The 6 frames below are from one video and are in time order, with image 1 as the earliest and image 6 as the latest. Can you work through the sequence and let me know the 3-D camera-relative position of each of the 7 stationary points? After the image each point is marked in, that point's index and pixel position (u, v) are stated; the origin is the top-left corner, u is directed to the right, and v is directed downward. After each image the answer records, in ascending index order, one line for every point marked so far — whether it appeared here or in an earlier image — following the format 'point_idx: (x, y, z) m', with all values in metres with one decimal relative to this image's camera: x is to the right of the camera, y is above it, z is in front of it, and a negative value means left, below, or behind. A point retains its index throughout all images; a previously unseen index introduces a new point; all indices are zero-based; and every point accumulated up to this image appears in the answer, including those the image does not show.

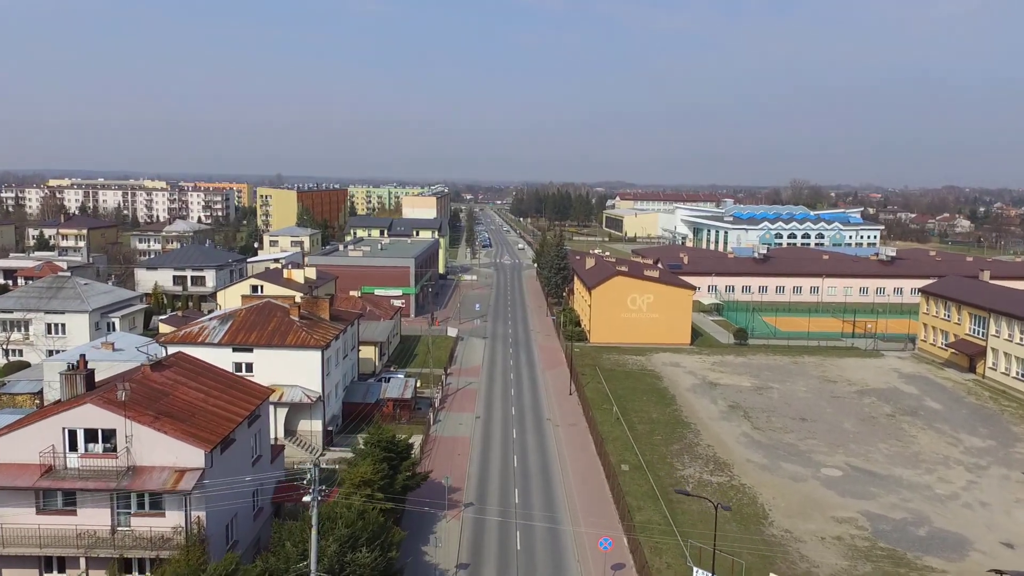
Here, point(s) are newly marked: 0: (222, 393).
0: (-7.0, -2.6, +17.9) m
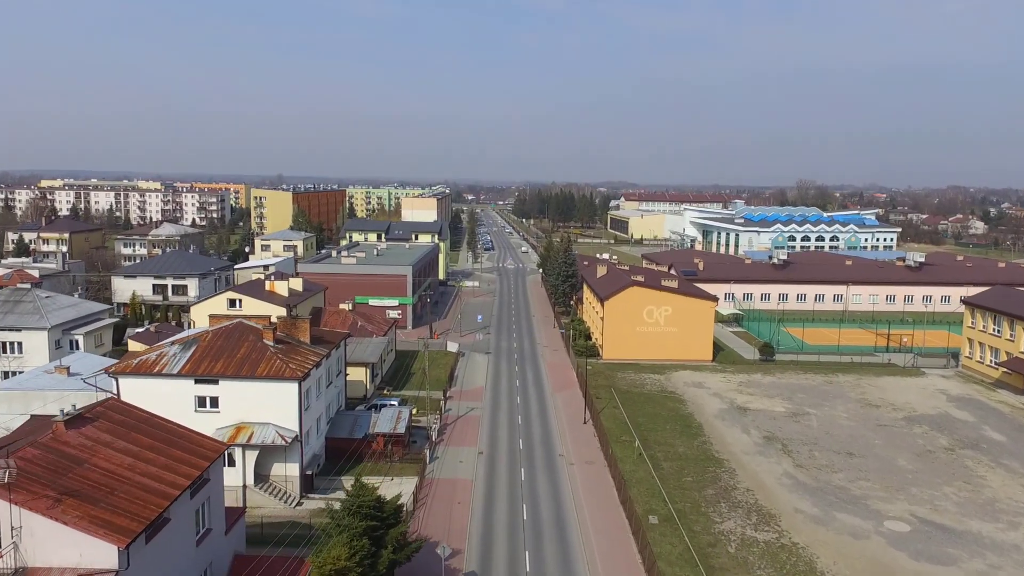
0: (-6.8, -3.2, +14.1) m
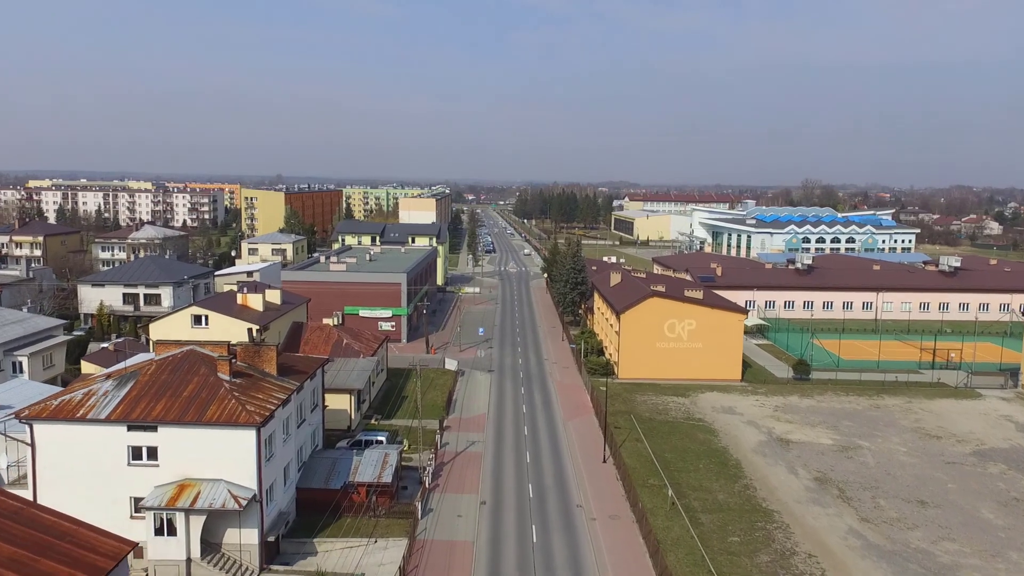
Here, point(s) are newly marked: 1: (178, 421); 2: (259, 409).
0: (-6.6, -3.8, +9.8) m
1: (-8.1, -3.2, +17.7) m
2: (-6.4, -3.0, +18.5) m
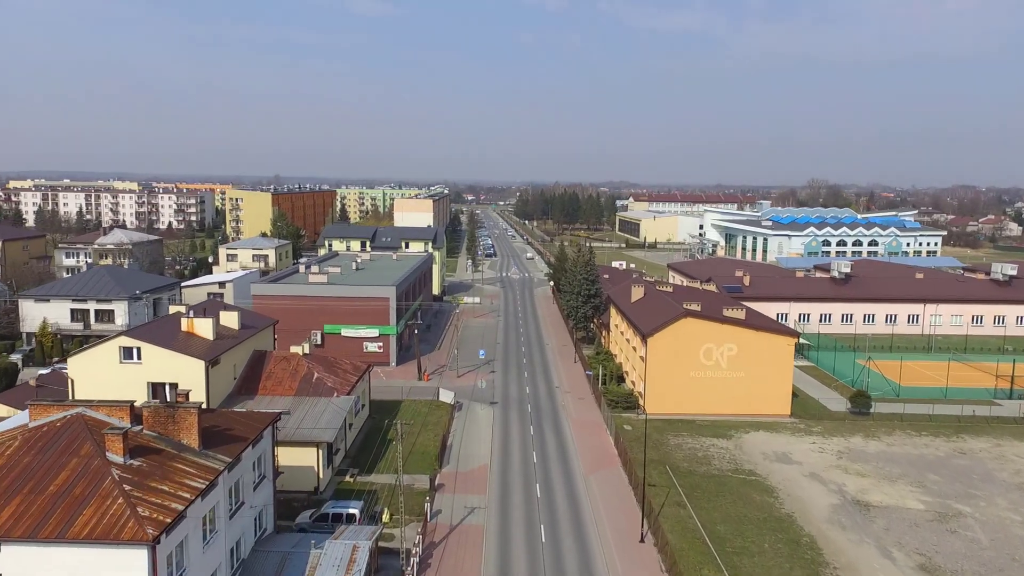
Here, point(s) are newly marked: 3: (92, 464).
0: (-6.3, -4.5, +3.9) m
1: (-7.8, -4.0, +11.9) m
2: (-6.1, -3.8, +12.6) m
3: (-7.6, -3.2, +13.3) m
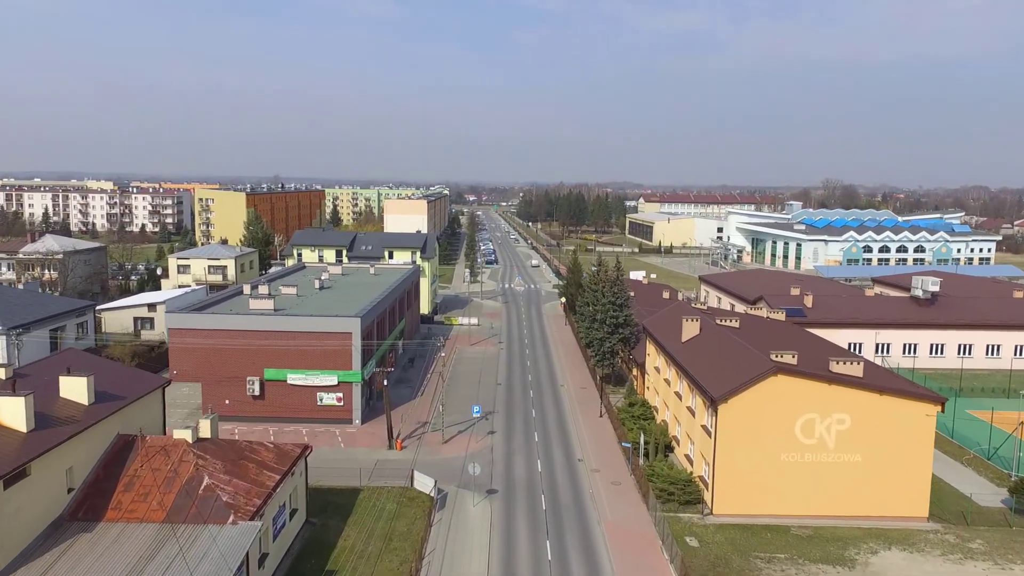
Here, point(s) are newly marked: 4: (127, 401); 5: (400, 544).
0: (-6.2, -5.7, -6.0) m
1: (-7.7, -5.2, +1.9) m
2: (-5.9, -5.0, +2.6) m
3: (-7.5, -4.4, +3.3) m
4: (-9.7, -2.8, +18.6) m
5: (-3.0, -6.8, +19.7) m
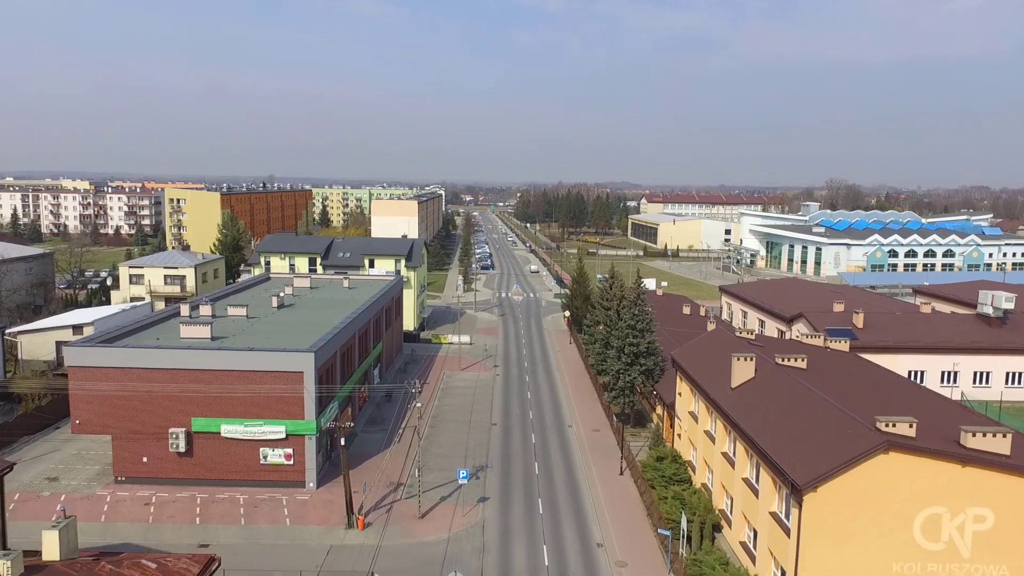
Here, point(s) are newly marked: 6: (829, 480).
0: (-6.1, -6.5, -12.4) m
1: (-7.6, -6.0, -4.4) m
2: (-5.9, -5.8, -3.7) m
3: (-7.5, -5.2, -3.0) m
4: (-9.8, -3.6, +12.3) m
5: (-3.1, -7.6, +13.3) m
6: (+6.3, -3.8, +14.4) m
